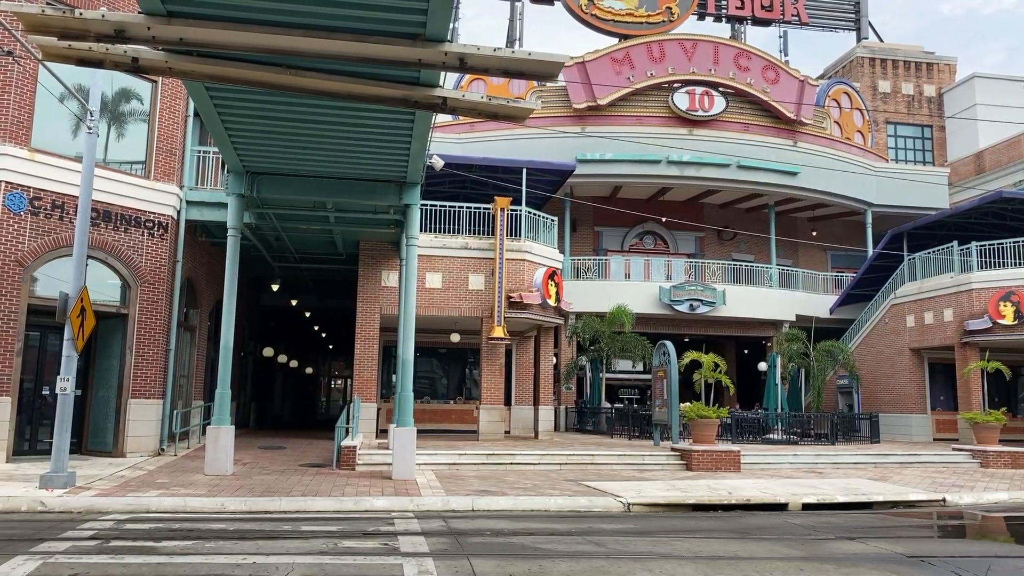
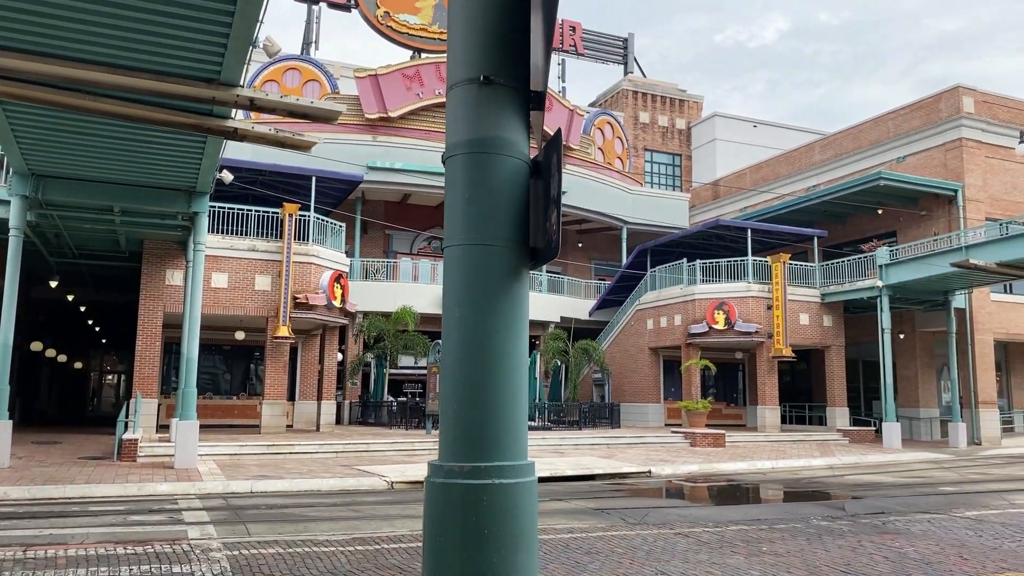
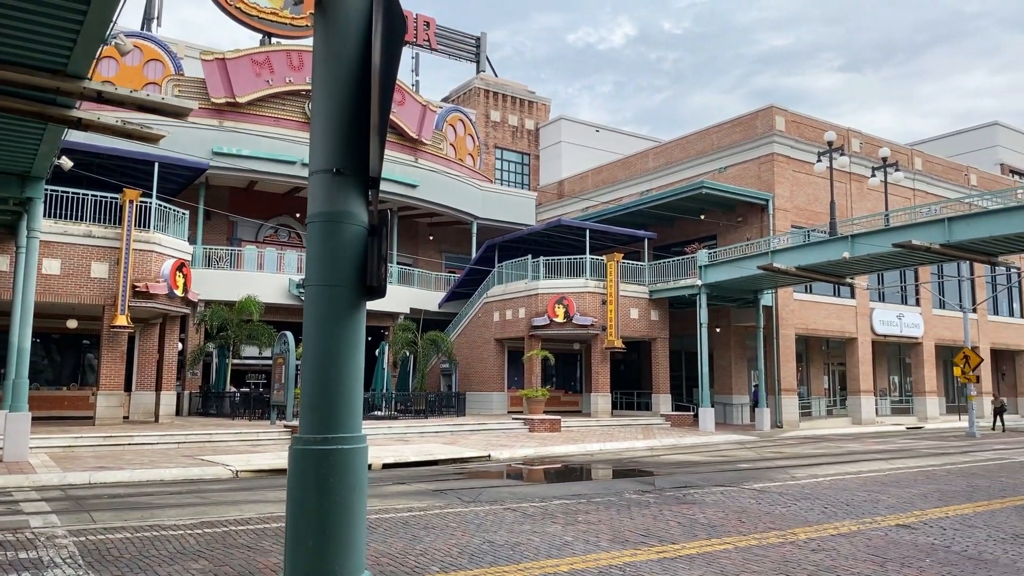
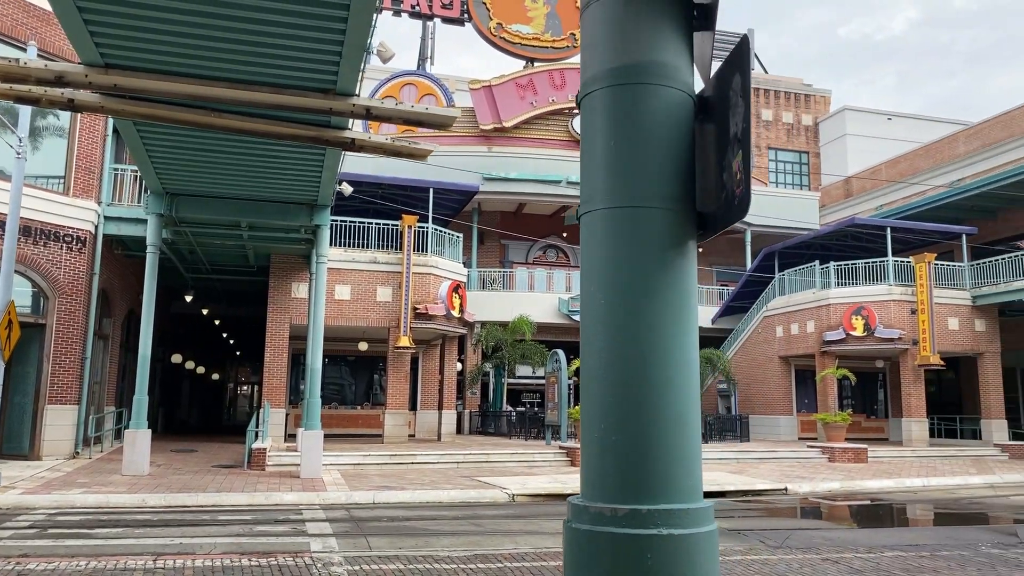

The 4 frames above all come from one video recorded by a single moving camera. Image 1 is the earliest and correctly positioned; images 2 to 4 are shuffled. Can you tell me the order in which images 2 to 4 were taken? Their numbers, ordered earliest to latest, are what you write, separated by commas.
4, 2, 3
